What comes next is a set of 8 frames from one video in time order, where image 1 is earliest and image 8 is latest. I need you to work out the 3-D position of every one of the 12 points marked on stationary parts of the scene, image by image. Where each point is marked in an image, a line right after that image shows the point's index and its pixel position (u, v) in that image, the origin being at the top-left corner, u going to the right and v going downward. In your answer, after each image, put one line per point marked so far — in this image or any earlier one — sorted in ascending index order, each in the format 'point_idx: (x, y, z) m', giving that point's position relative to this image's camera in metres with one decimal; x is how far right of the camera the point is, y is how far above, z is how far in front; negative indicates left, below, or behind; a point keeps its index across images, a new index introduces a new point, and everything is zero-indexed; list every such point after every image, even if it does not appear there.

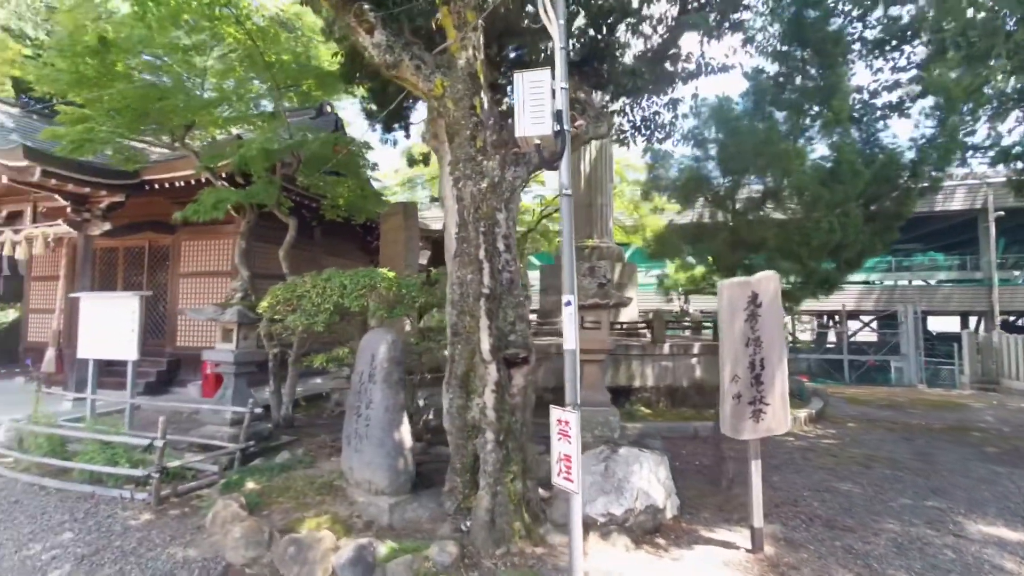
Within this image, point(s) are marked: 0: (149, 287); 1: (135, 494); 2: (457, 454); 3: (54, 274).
0: (-7.2, 0.0, +9.3) m
1: (-3.4, -1.9, +4.2) m
2: (-0.4, -1.3, +3.7) m
3: (-9.5, +0.3, +9.6) m
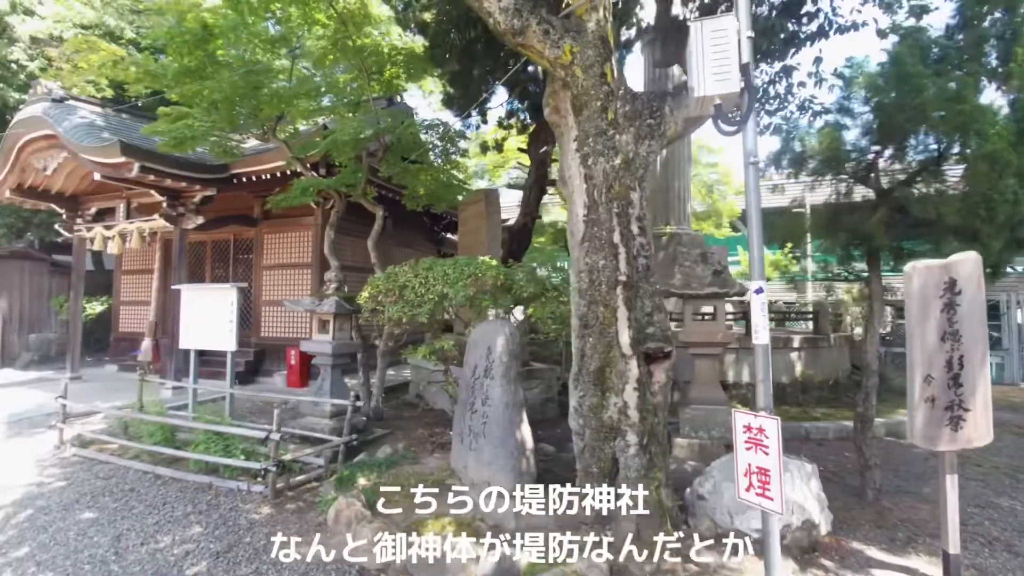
0: (-5.7, +0.2, +9.6) m
1: (-2.3, -1.8, +4.2) m
2: (+0.6, -1.2, +3.3) m
3: (-7.9, +0.4, +10.1) m
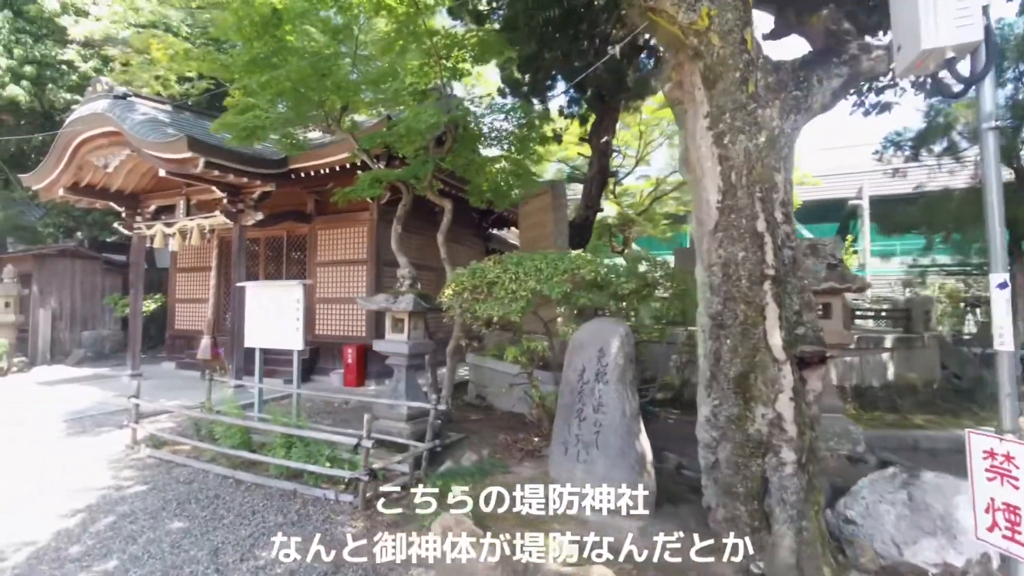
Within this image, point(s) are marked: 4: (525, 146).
0: (-4.5, +0.2, +9.5) m
1: (-1.4, -1.8, +3.9) m
2: (+1.4, -1.2, +3.0) m
3: (-6.7, +0.5, +10.1) m
4: (+0.3, +1.9, +6.2) m
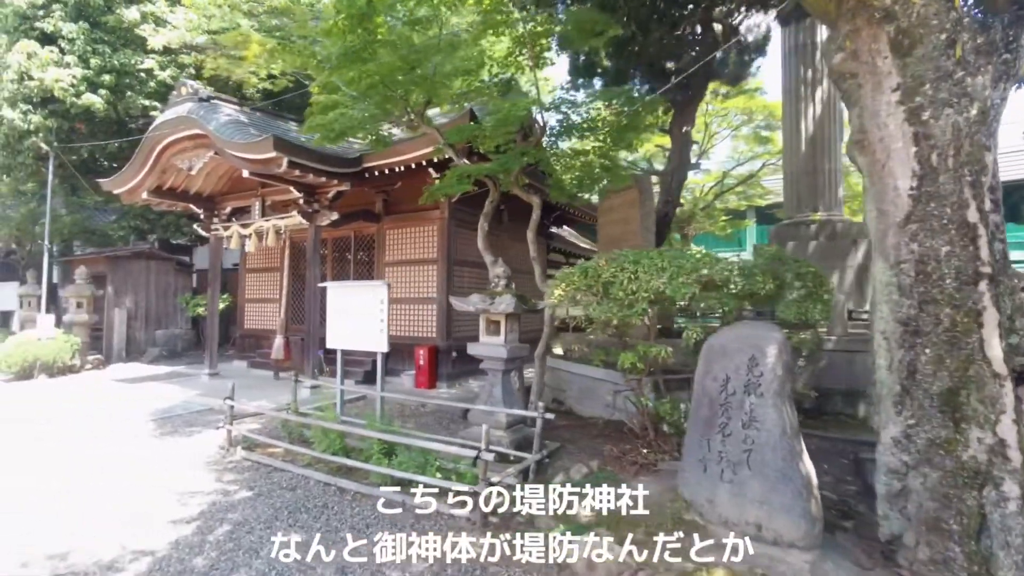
0: (-3.1, +0.2, +9.5) m
1: (-0.5, -1.8, +3.7) m
2: (+2.3, -1.2, +2.5) m
3: (-5.3, +0.5, +10.2) m
4: (+1.5, +1.9, +5.8) m
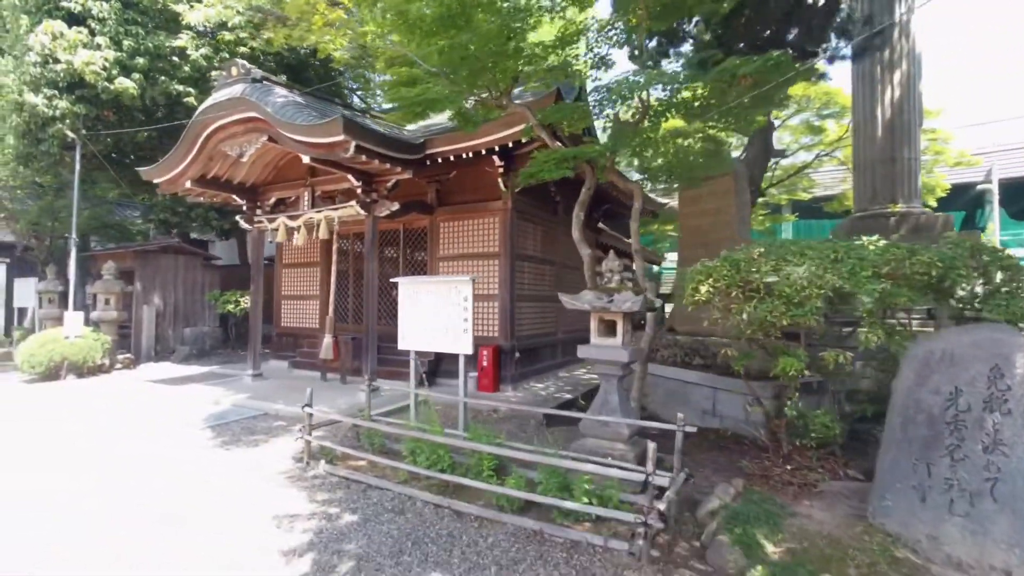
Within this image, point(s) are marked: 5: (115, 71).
0: (-2.0, +0.3, +8.9) m
1: (+0.7, -1.7, +3.2) m
2: (+3.4, -1.2, +2.0) m
3: (-4.2, +0.6, +9.7) m
4: (+2.6, +1.9, +5.3) m
5: (-8.0, +4.4, +9.5) m
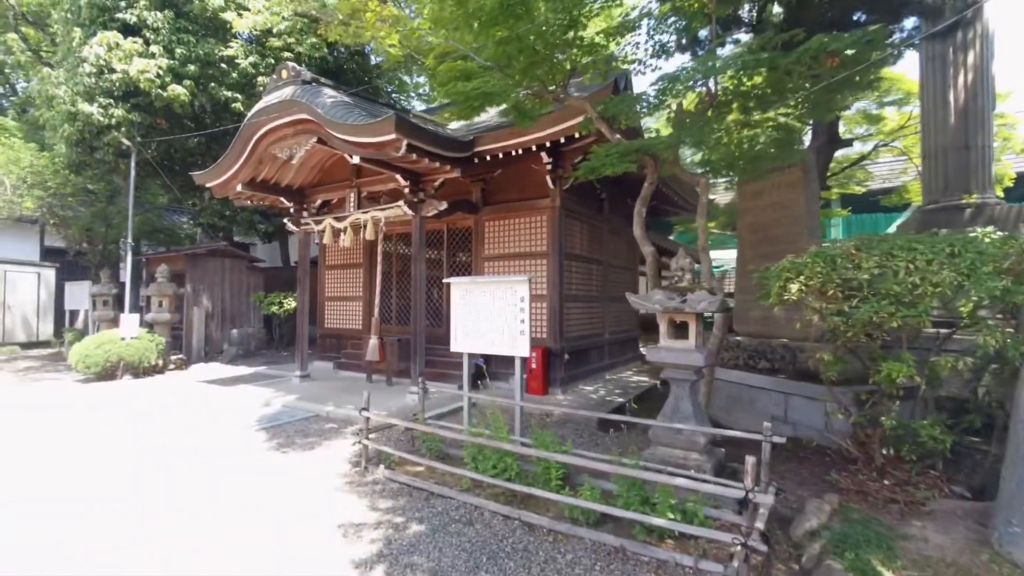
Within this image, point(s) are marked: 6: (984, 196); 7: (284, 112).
0: (-1.2, +0.3, +8.8) m
1: (+1.2, -1.7, +2.9) m
2: (+3.9, -1.1, +1.6) m
3: (-3.3, +0.5, +9.7) m
4: (+3.2, +1.9, +4.9) m
5: (-7.1, +4.3, +9.7) m
6: (+7.7, +1.5, +7.6) m
7: (-3.2, +2.5, +6.6) m
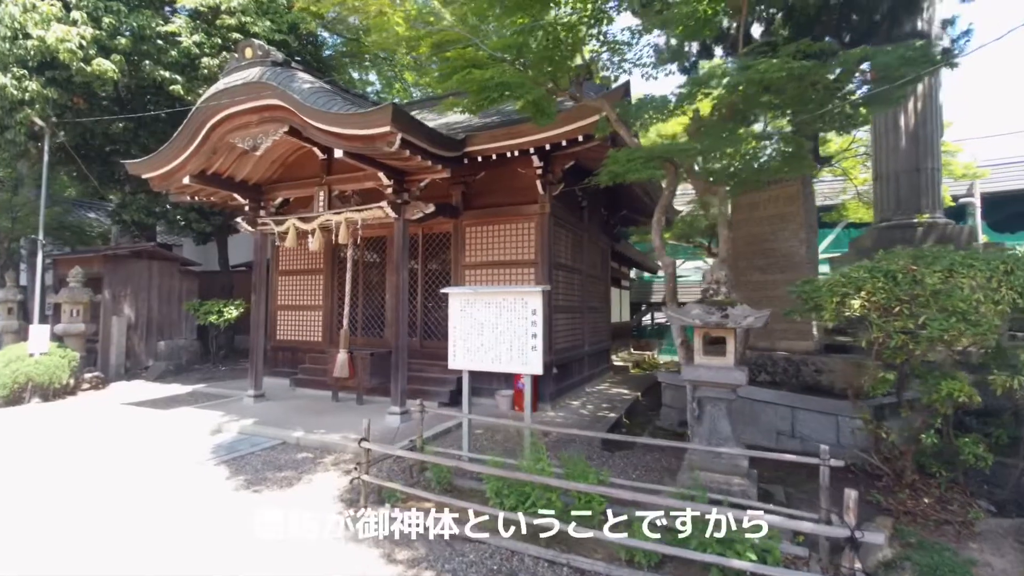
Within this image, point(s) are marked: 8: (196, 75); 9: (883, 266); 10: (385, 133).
0: (-1.5, +0.1, +8.2) m
1: (+1.6, -1.8, +2.6) m
2: (+4.4, -1.2, +1.7) m
3: (-3.7, +0.4, +8.8) m
4: (+3.3, +1.8, +4.9) m
5: (-7.5, +4.2, +8.4) m
6: (+7.4, +1.3, +8.2) m
7: (-3.2, +2.4, +5.8) m
8: (-6.4, +4.3, +9.4) m
9: (+2.7, +0.2, +3.3) m
10: (-1.4, +1.7, +5.1) m
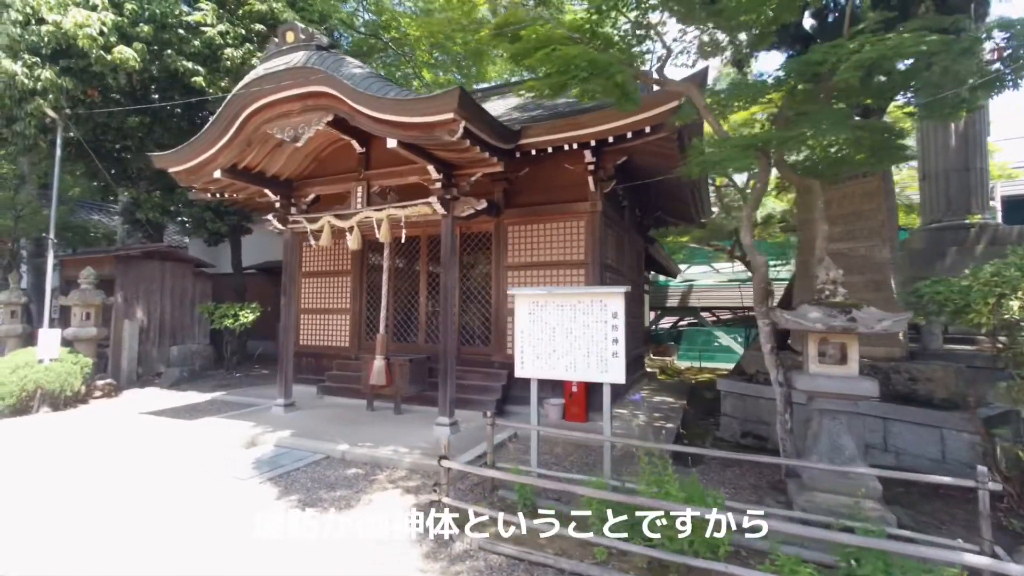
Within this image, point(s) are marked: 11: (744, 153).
0: (-0.8, +0.1, +7.8) m
1: (+2.3, -1.8, +2.2) m
2: (+5.2, -1.2, +1.3) m
3: (-3.0, +0.3, +8.4) m
4: (+4.1, +1.8, +4.6) m
5: (-6.8, +4.2, +7.9) m
6: (+8.1, +1.2, +7.9) m
7: (-2.5, +2.4, +5.4) m
8: (-5.7, +4.2, +9.0) m
9: (+3.4, +0.2, +3.0) m
10: (-0.7, +1.7, +4.7) m
11: (+2.0, +1.3, +4.4) m
